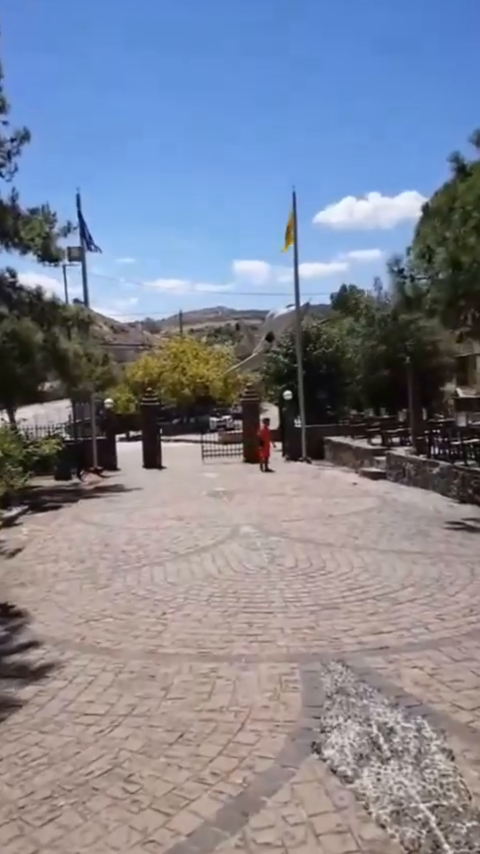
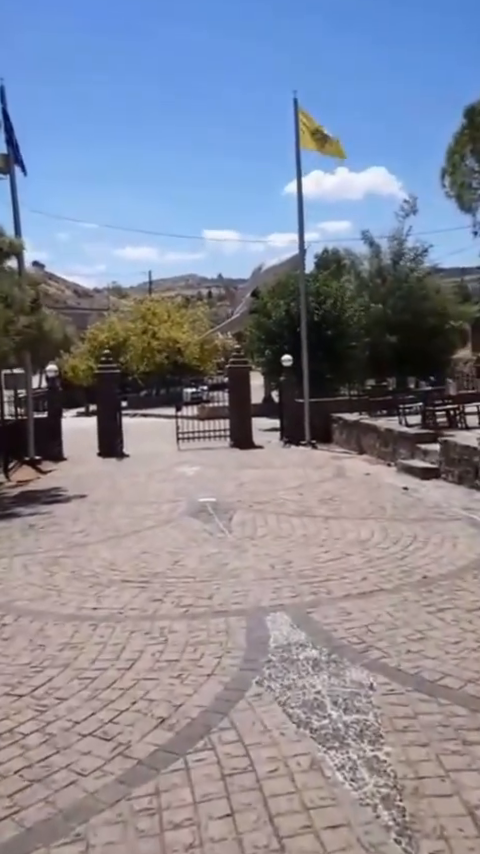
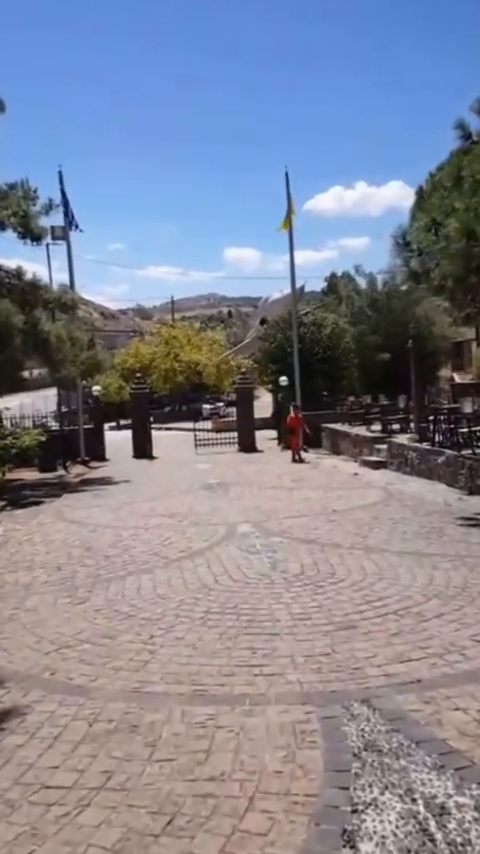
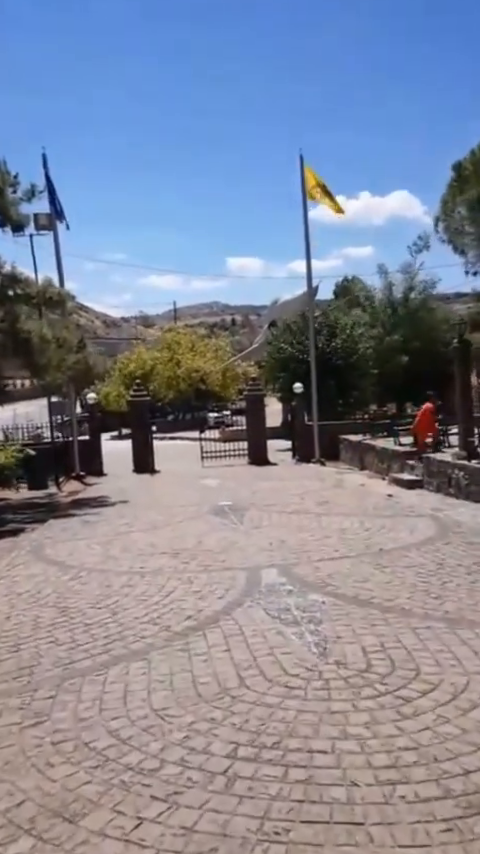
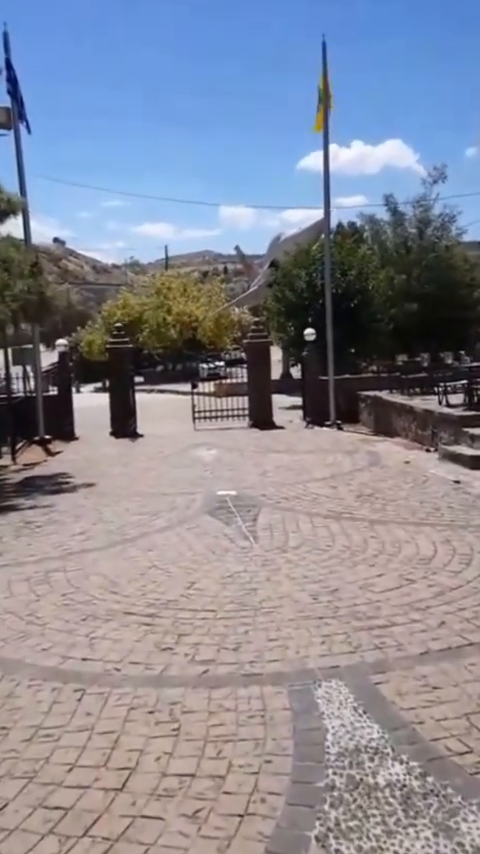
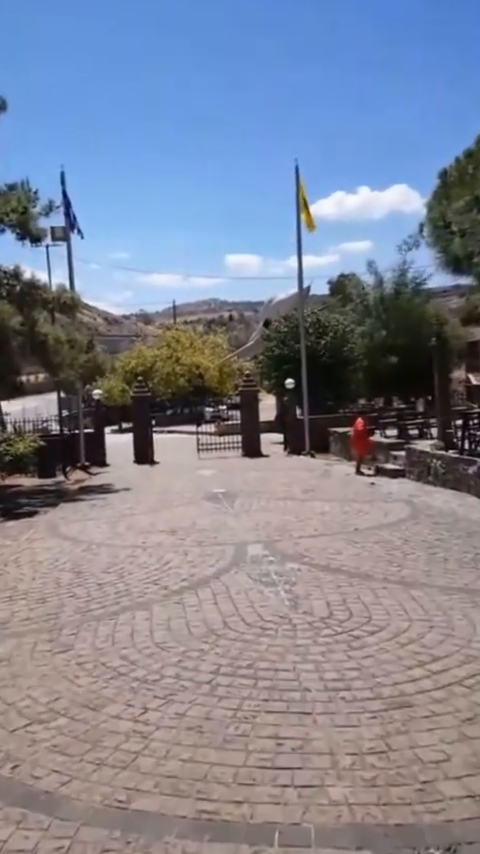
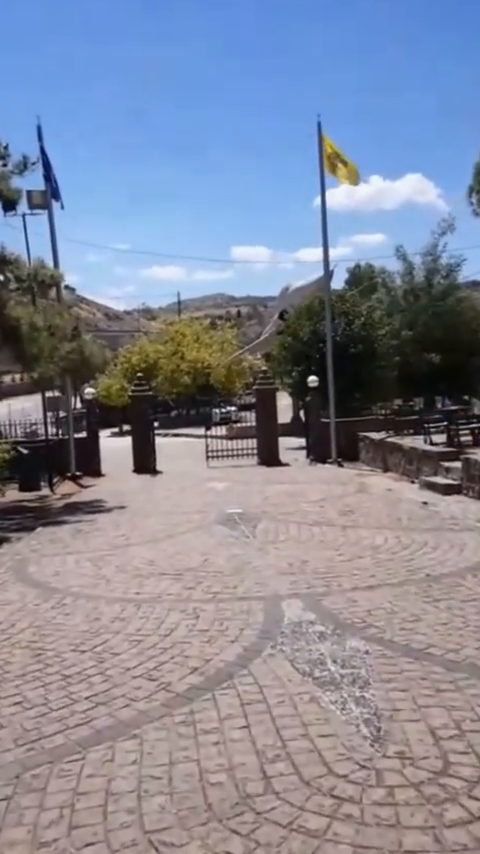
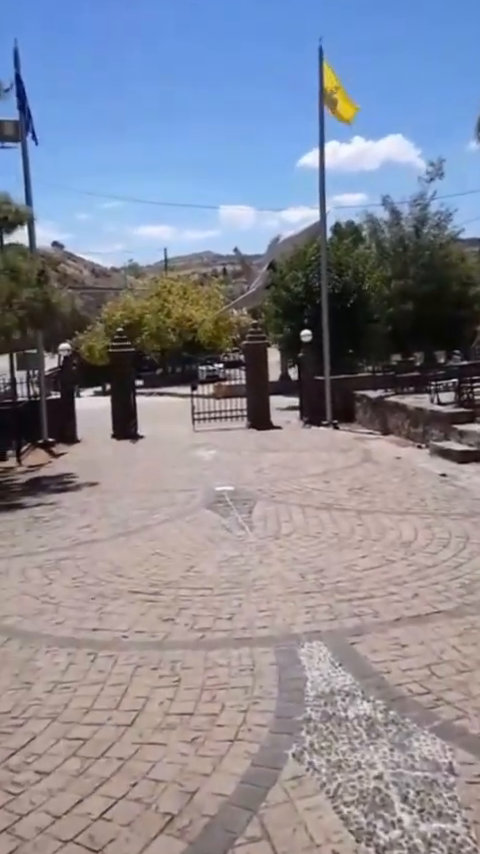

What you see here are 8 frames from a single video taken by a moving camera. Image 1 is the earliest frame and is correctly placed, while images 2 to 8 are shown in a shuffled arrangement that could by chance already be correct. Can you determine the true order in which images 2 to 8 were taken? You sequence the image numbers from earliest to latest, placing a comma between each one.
3, 6, 4, 7, 2, 8, 5
